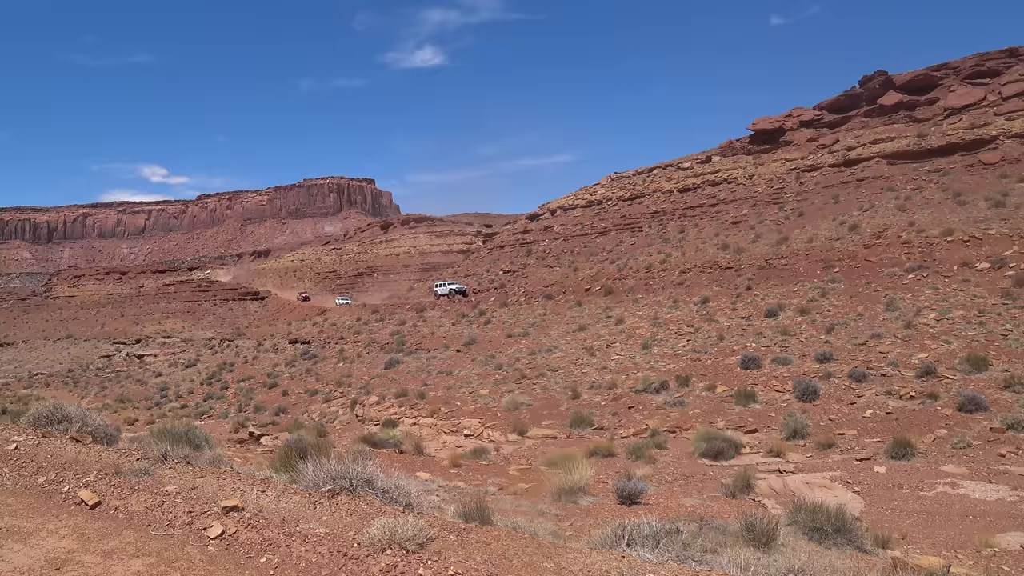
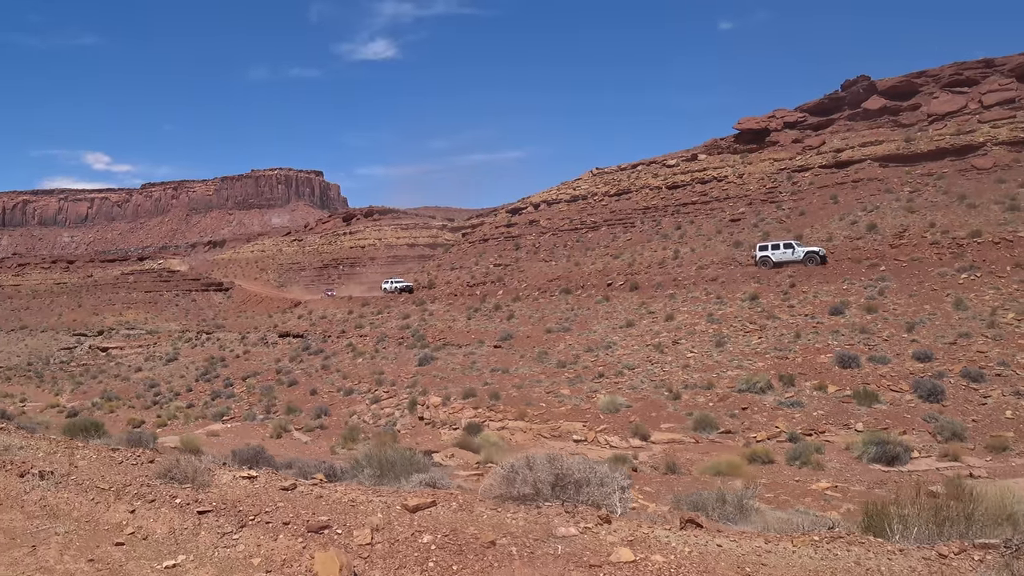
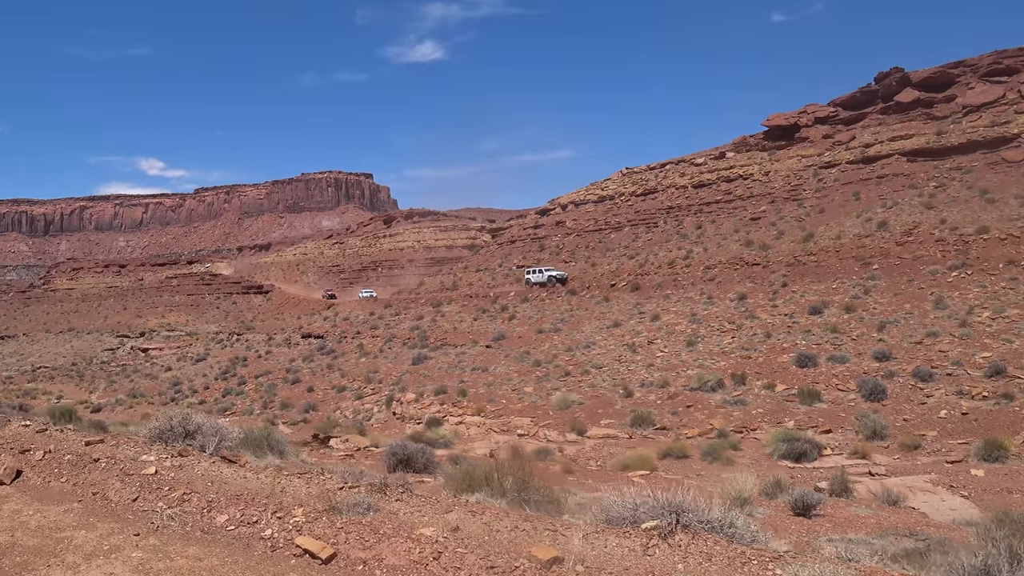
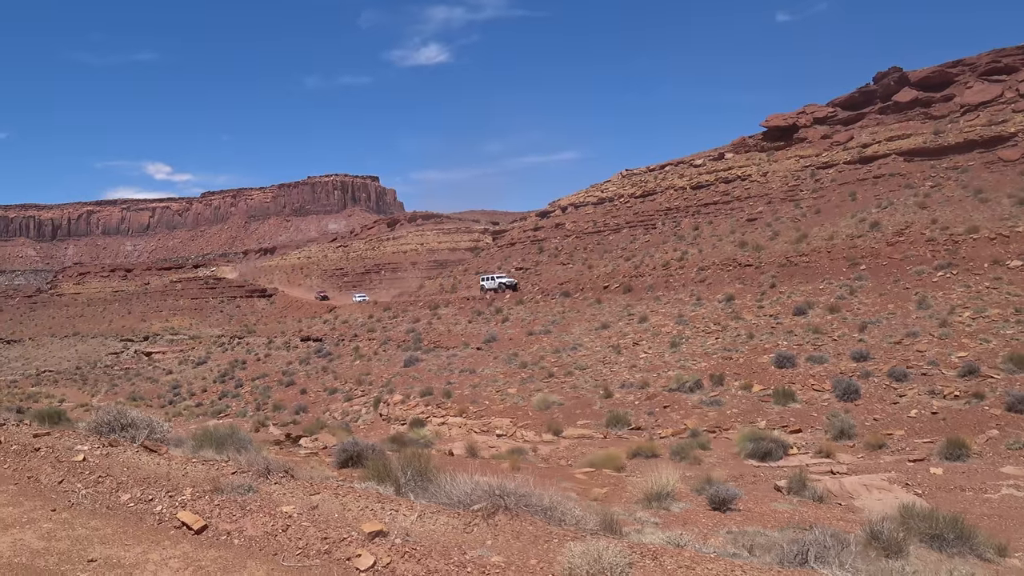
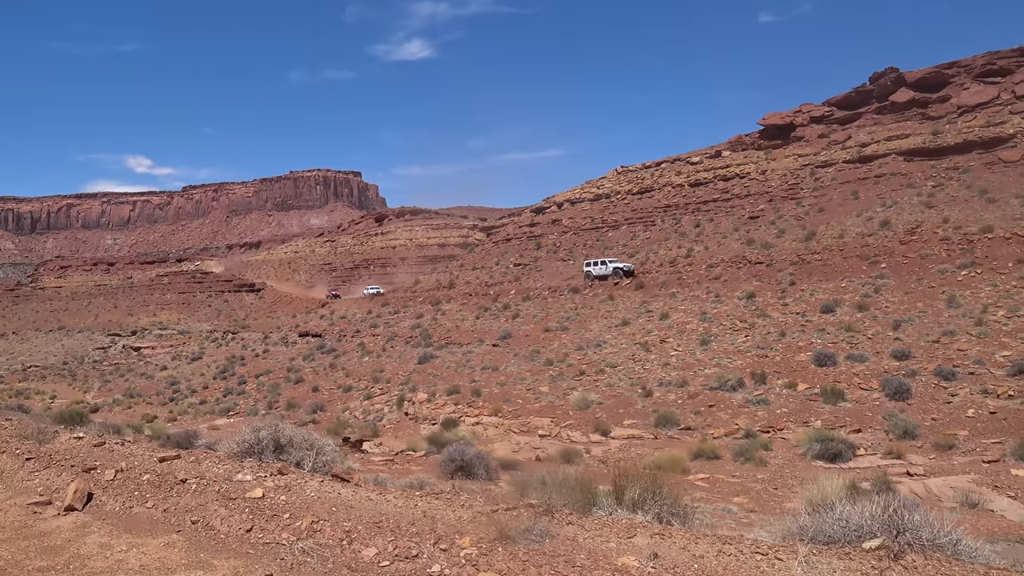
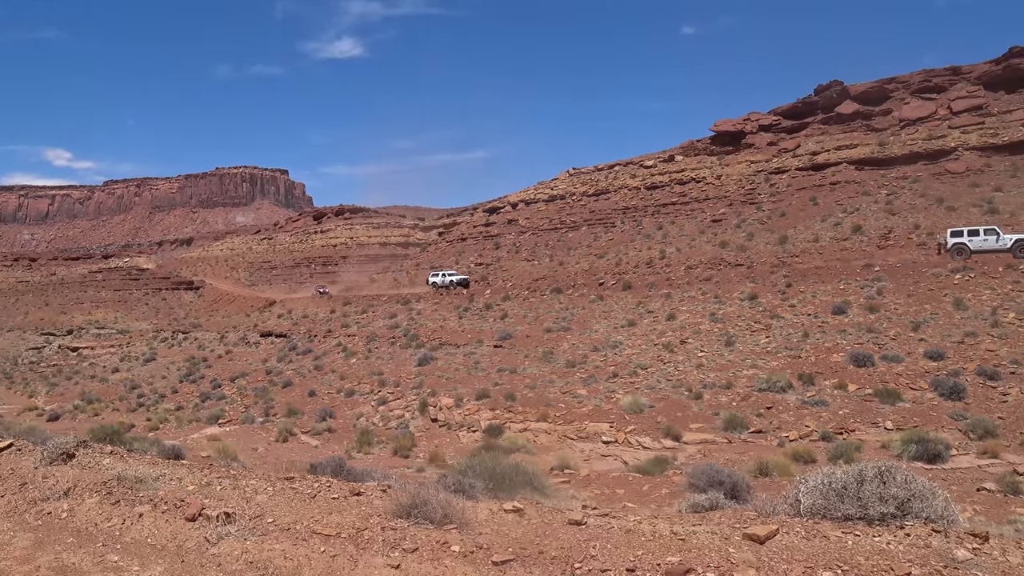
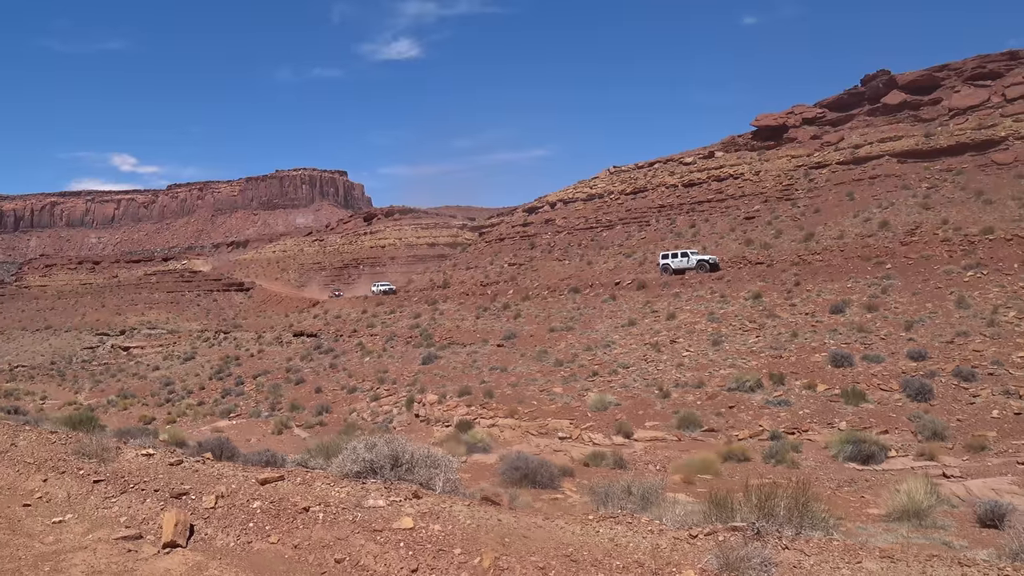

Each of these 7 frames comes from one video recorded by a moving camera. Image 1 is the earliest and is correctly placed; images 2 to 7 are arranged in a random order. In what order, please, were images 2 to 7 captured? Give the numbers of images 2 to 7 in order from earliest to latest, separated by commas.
4, 3, 5, 7, 2, 6
